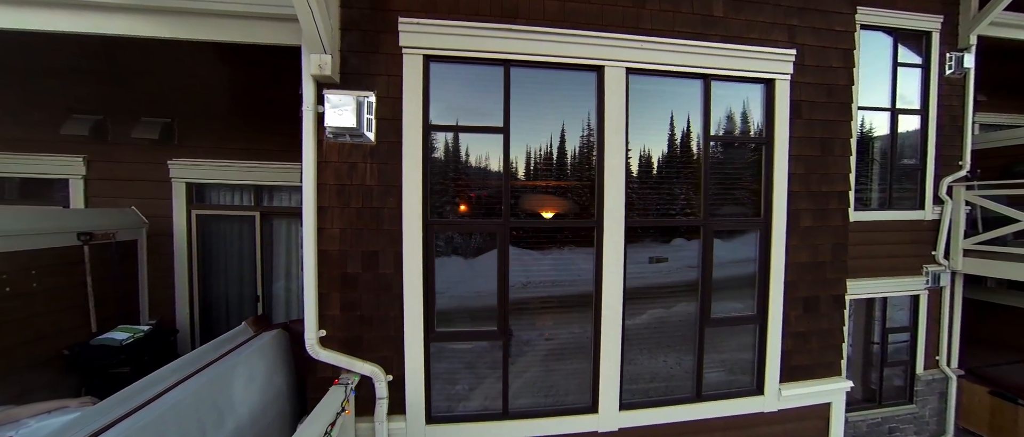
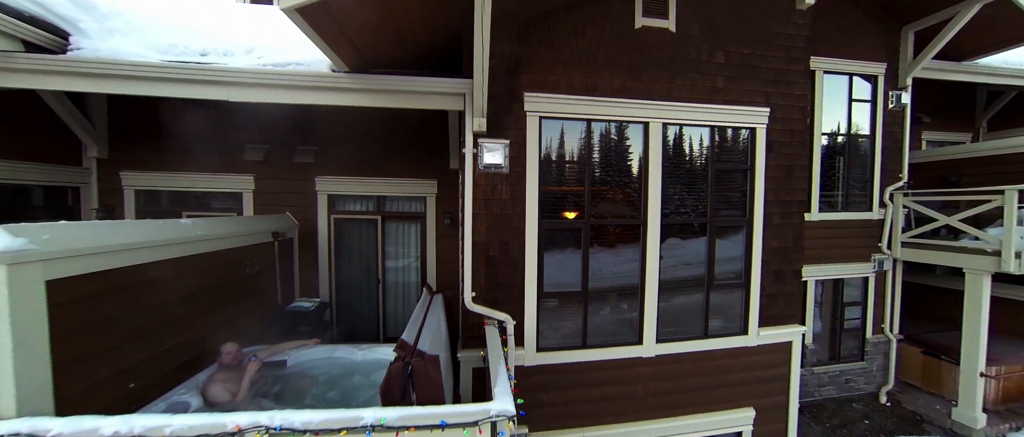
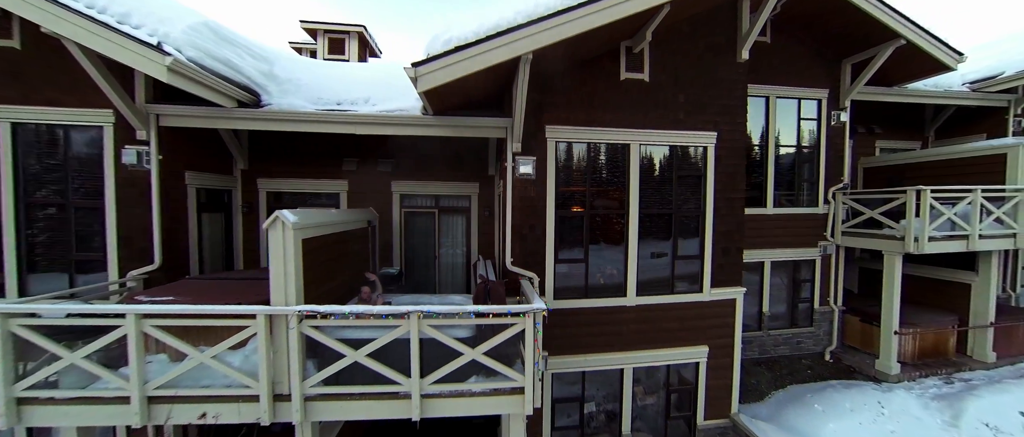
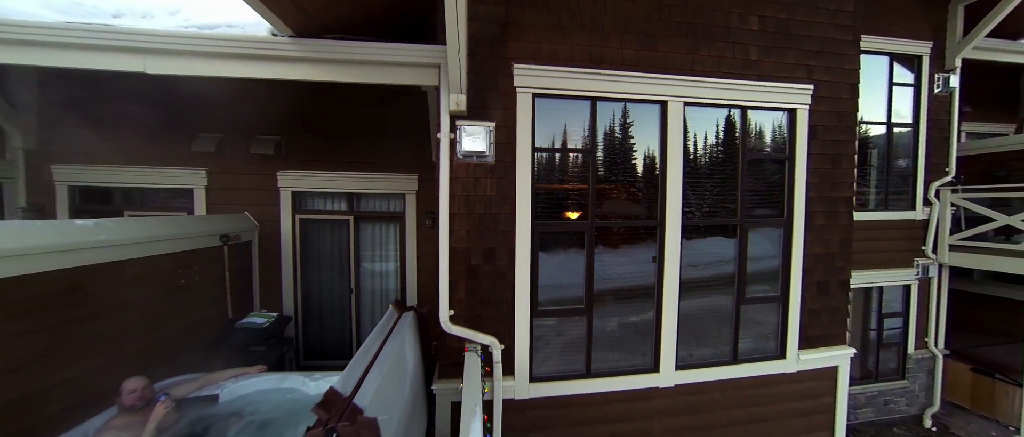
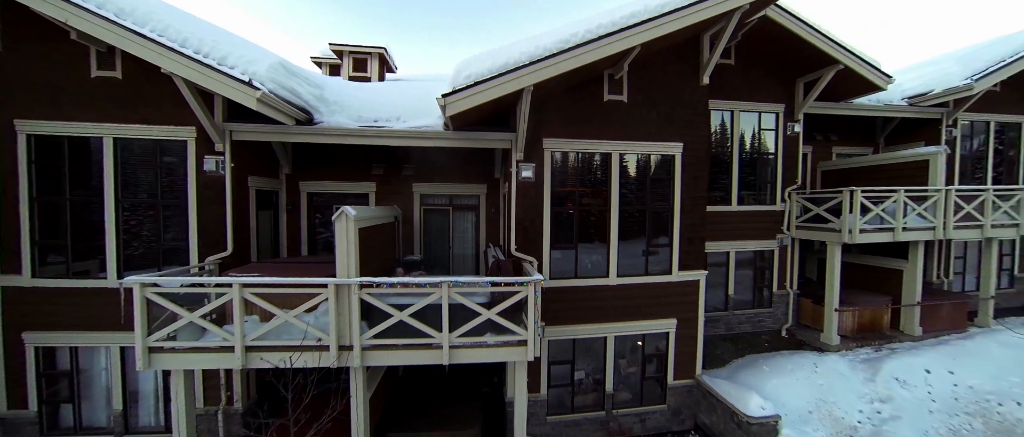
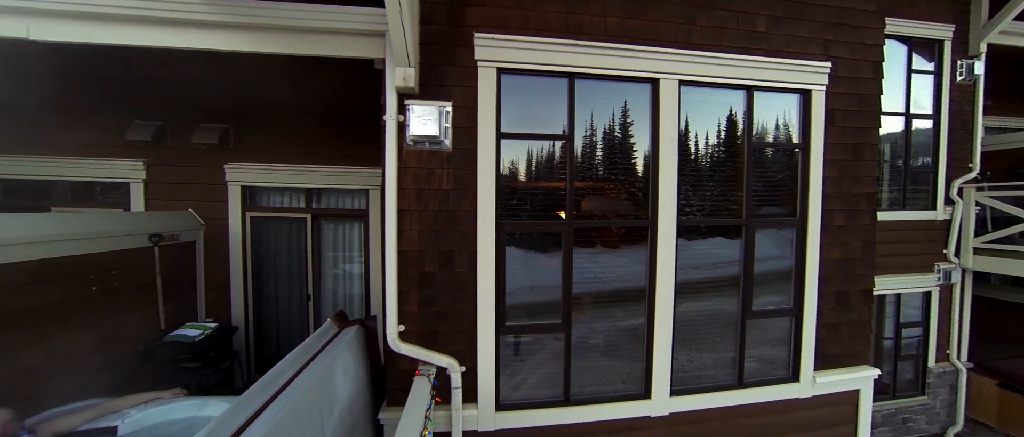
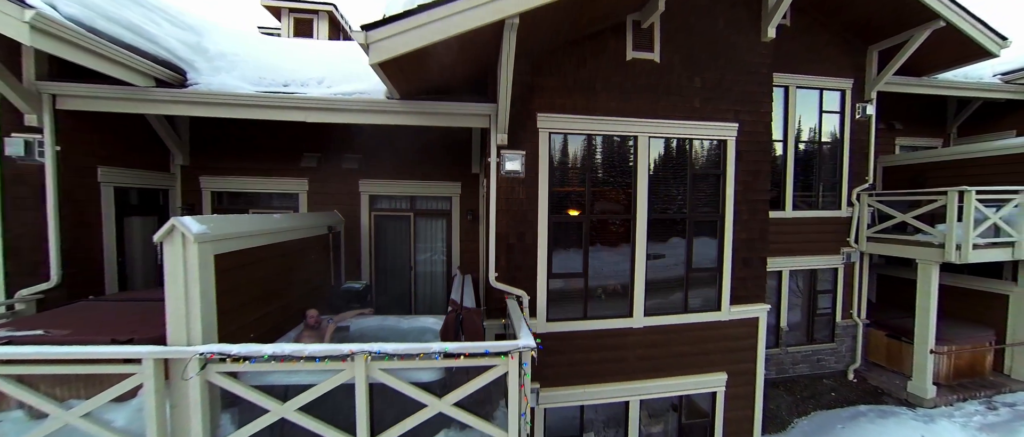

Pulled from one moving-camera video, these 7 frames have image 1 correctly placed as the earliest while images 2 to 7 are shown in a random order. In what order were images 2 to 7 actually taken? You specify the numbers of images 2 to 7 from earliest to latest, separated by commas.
6, 4, 2, 7, 3, 5
